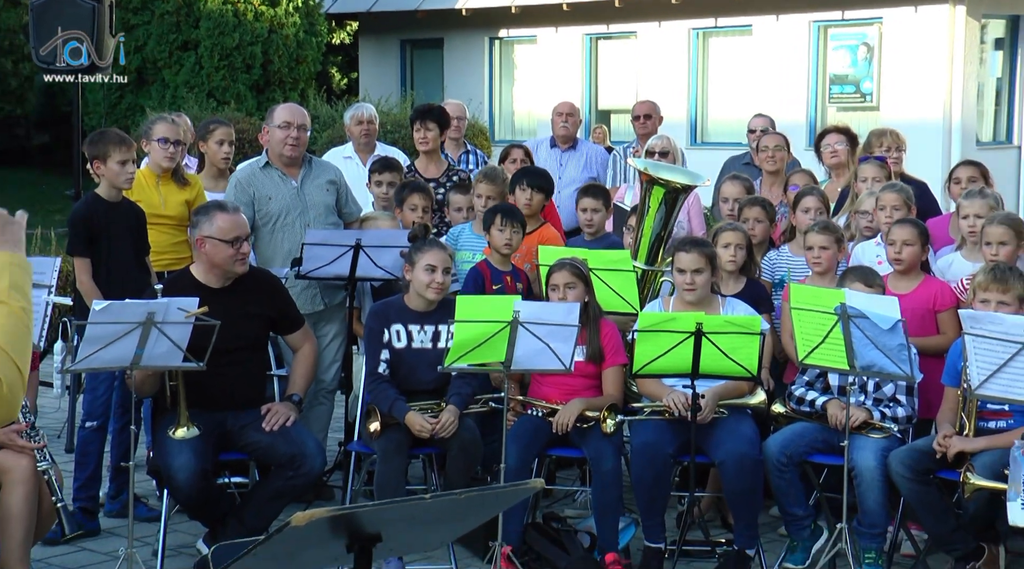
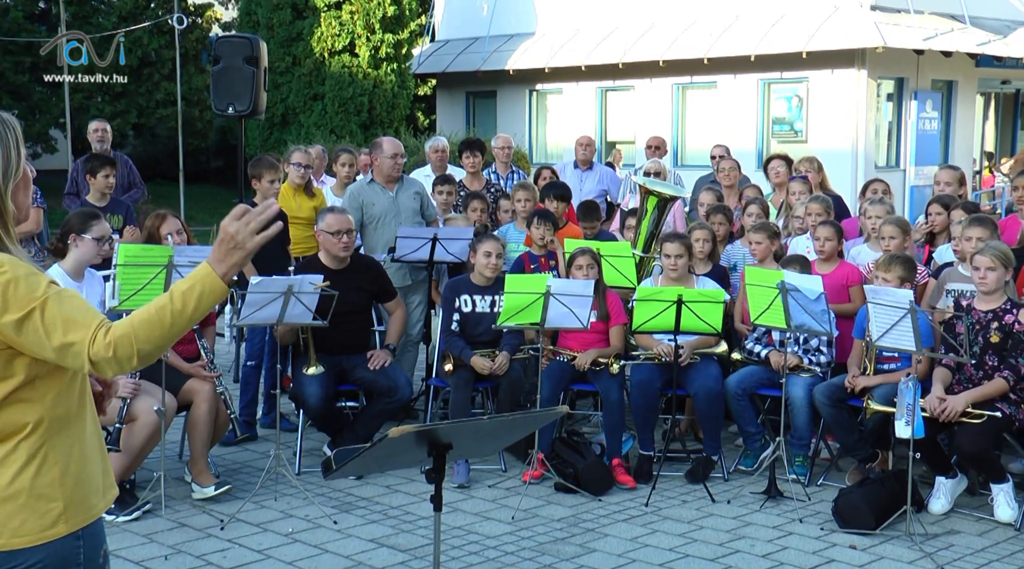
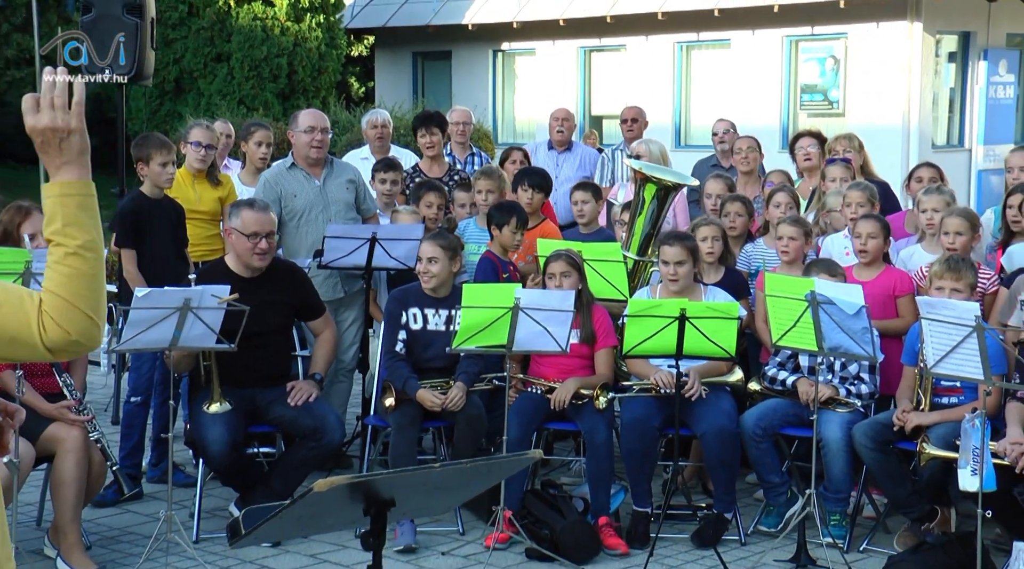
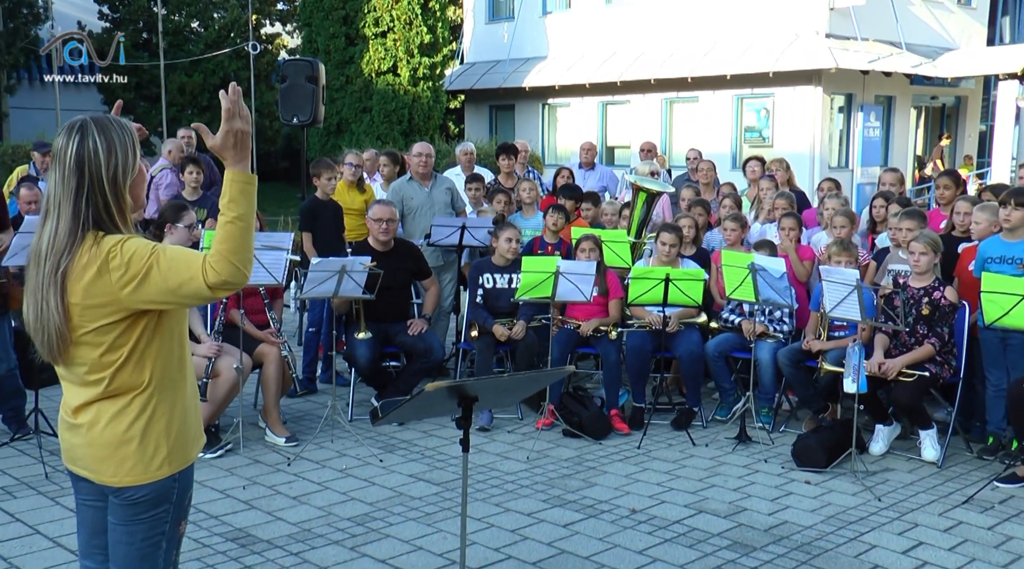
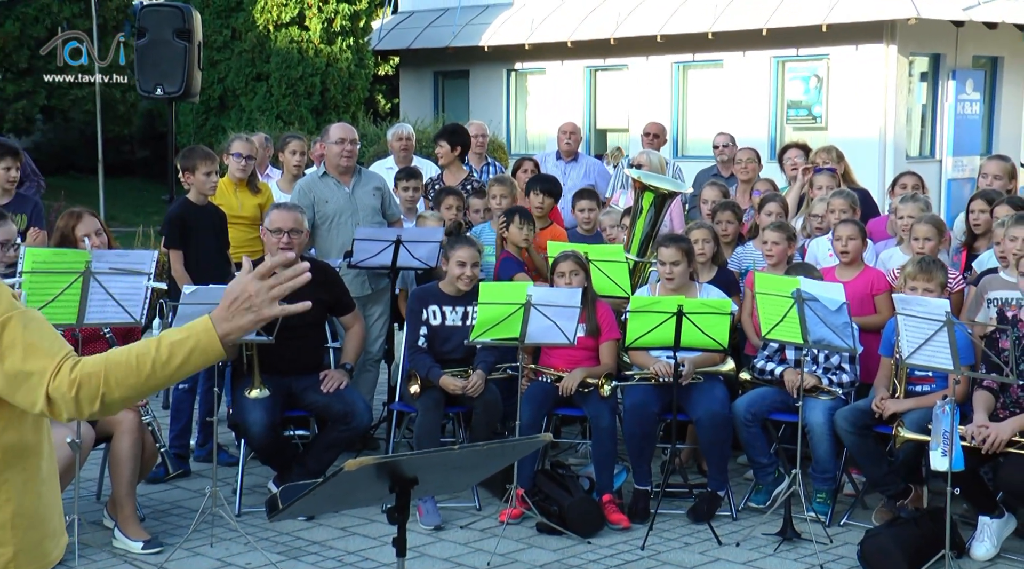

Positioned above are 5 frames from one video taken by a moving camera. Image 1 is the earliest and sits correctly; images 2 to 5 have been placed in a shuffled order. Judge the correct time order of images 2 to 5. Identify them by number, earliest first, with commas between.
3, 5, 2, 4
